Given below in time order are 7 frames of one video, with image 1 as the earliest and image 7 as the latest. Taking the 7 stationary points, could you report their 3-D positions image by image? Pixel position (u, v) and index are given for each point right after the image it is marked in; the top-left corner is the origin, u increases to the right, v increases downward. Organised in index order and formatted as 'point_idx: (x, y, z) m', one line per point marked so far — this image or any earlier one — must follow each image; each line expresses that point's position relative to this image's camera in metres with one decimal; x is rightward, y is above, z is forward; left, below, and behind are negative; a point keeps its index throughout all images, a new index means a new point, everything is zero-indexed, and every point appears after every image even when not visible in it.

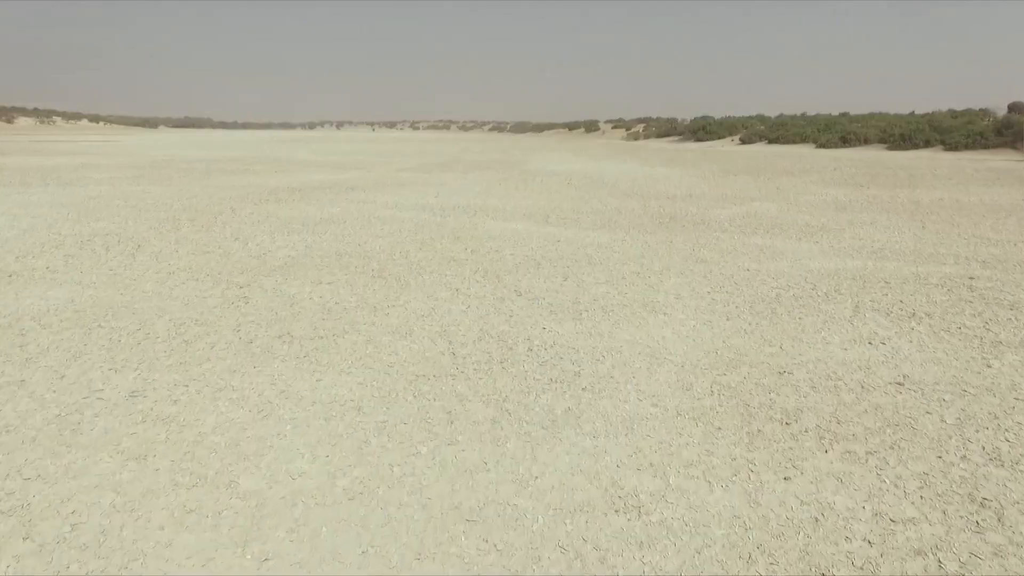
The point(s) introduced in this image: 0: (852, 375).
0: (+1.6, -0.4, +4.2) m
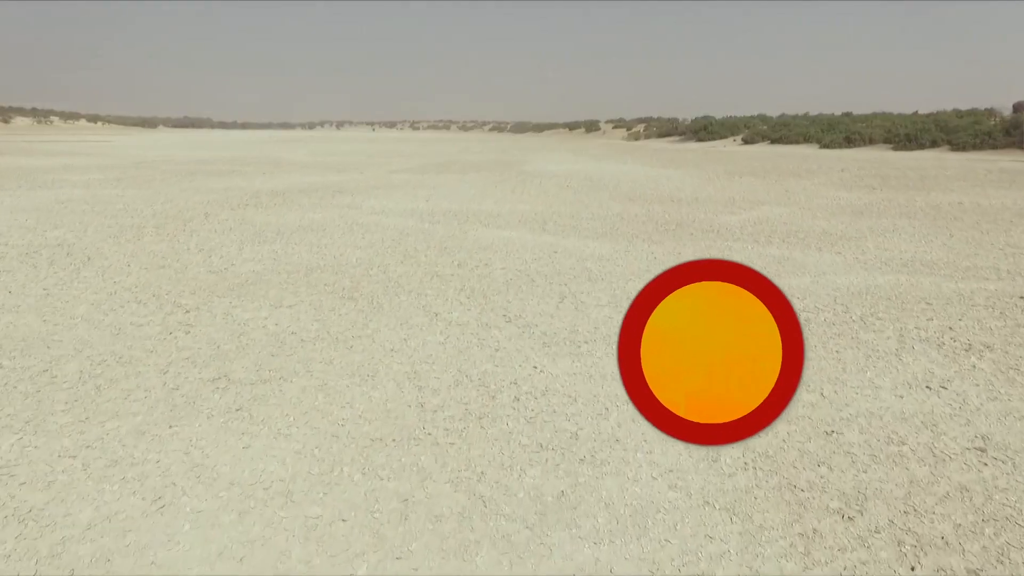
0: (+1.5, -0.6, +3.4) m
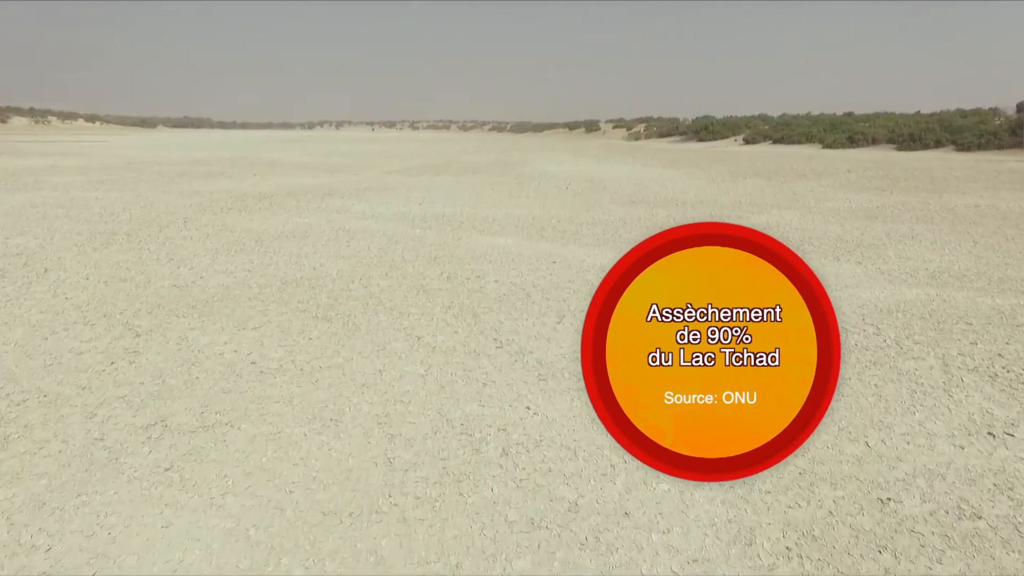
0: (+1.5, -0.7, +2.8) m
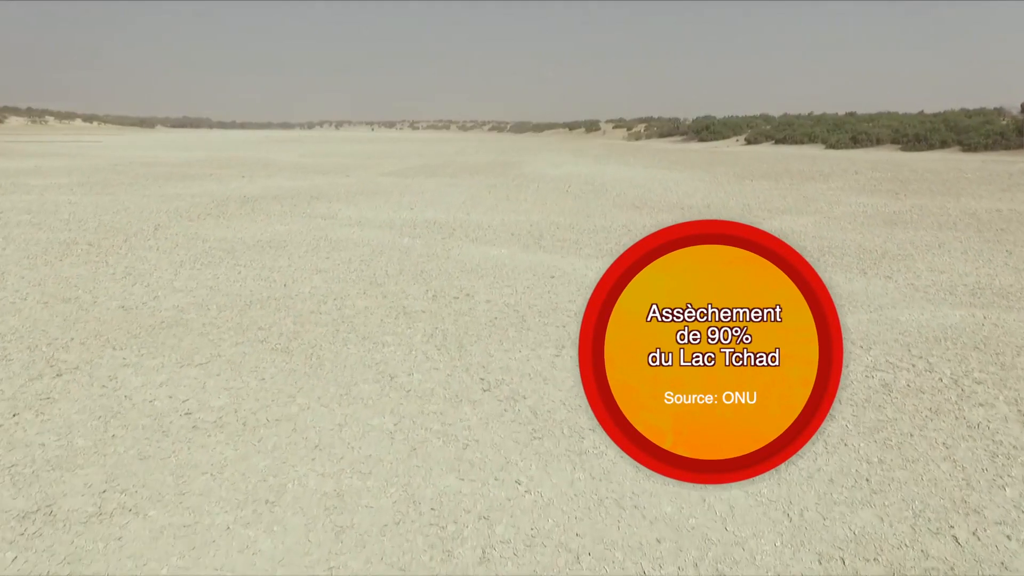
0: (+1.4, -0.8, +2.0) m
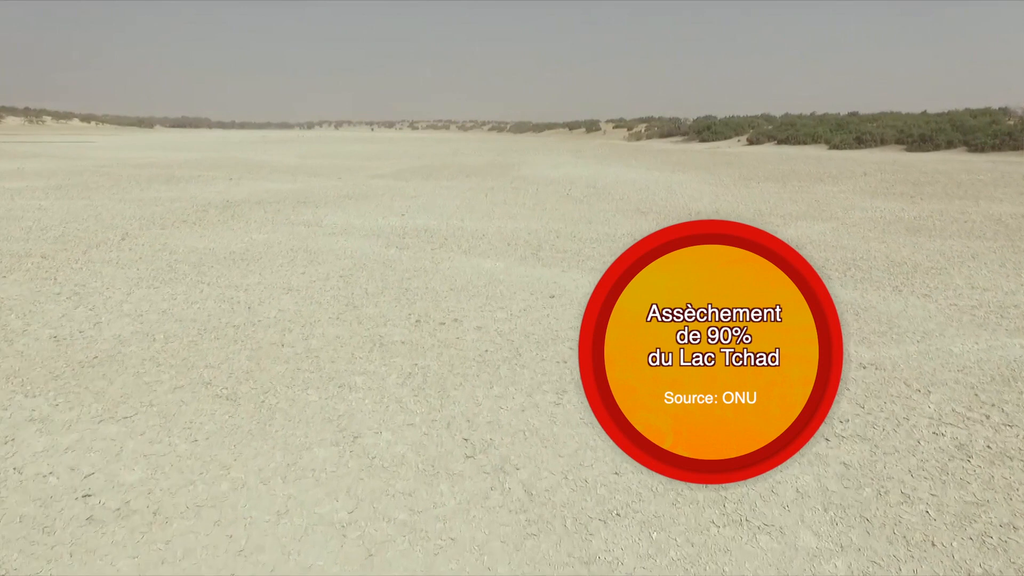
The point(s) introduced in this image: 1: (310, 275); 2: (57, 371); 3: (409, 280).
0: (+1.4, -1.0, +1.2) m
1: (-1.6, +0.1, +7.4) m
2: (-2.1, -0.4, +4.3) m
3: (-0.8, +0.1, +7.2) m
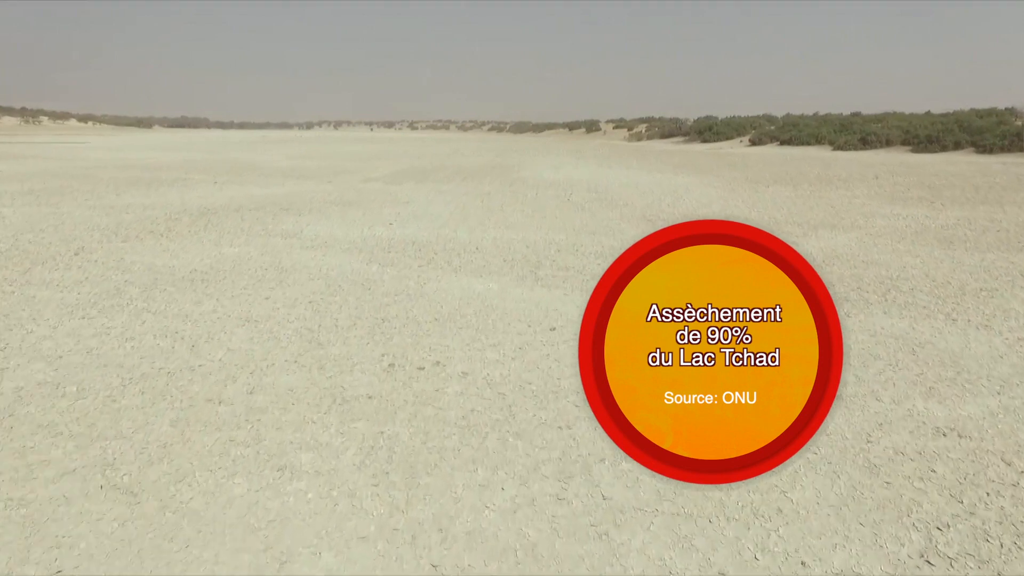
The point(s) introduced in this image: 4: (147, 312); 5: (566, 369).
0: (+1.3, -1.1, +0.3) m
1: (-1.7, -0.1, +6.5) m
2: (-2.2, -0.6, +3.4) m
3: (-0.8, -0.1, +6.3) m
4: (-2.4, -0.1, +6.0) m
5: (+0.3, -0.4, +4.8) m
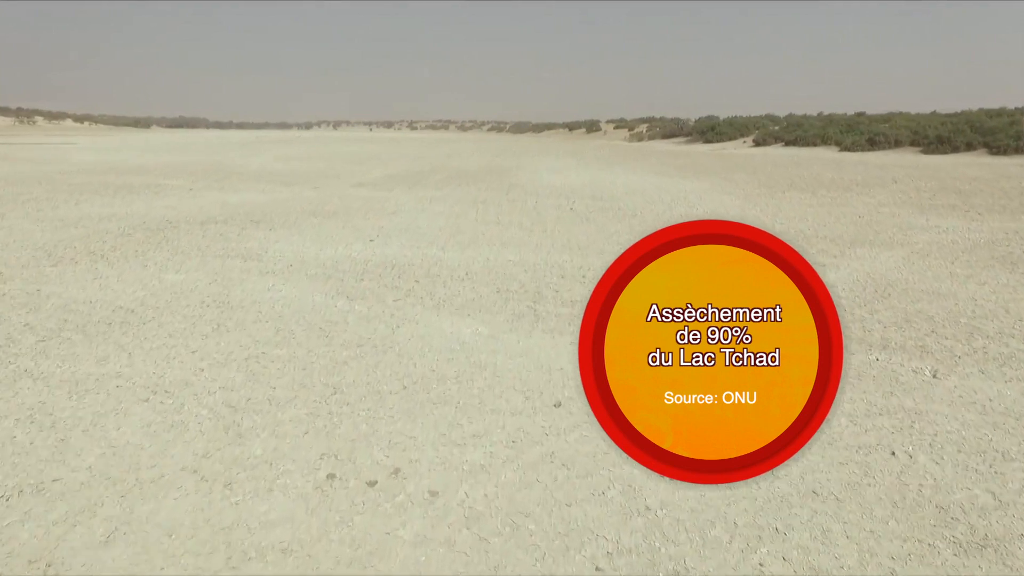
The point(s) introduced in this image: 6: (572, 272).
0: (+1.3, -1.4, -1.2) m
1: (-1.7, -0.4, +5.0) m
2: (-2.2, -0.9, +2.0) m
3: (-0.9, -0.4, +4.9) m
4: (-2.4, -0.4, +4.6) m
5: (+0.2, -0.7, +3.4) m
6: (+0.6, +0.2, +8.3) m
